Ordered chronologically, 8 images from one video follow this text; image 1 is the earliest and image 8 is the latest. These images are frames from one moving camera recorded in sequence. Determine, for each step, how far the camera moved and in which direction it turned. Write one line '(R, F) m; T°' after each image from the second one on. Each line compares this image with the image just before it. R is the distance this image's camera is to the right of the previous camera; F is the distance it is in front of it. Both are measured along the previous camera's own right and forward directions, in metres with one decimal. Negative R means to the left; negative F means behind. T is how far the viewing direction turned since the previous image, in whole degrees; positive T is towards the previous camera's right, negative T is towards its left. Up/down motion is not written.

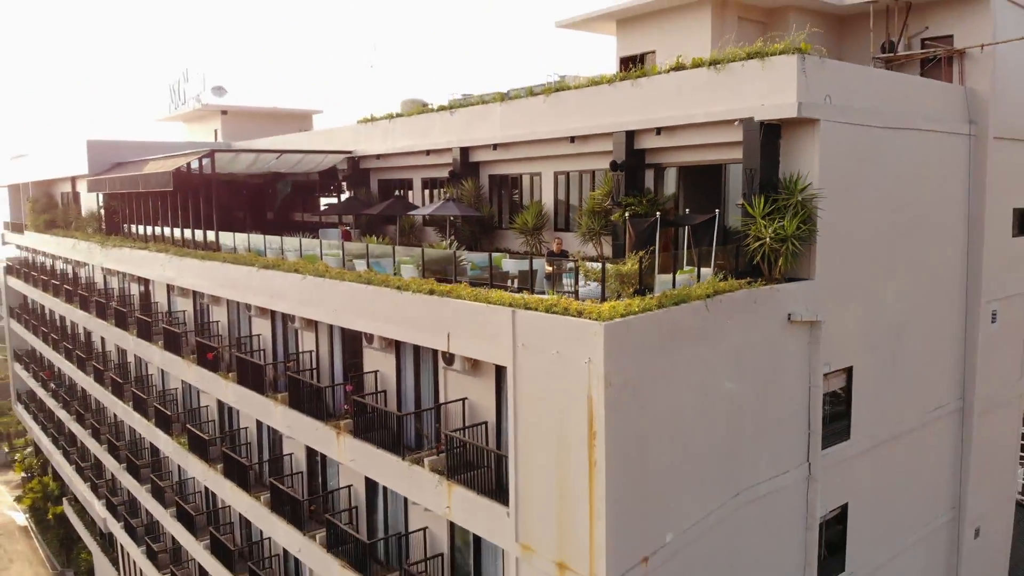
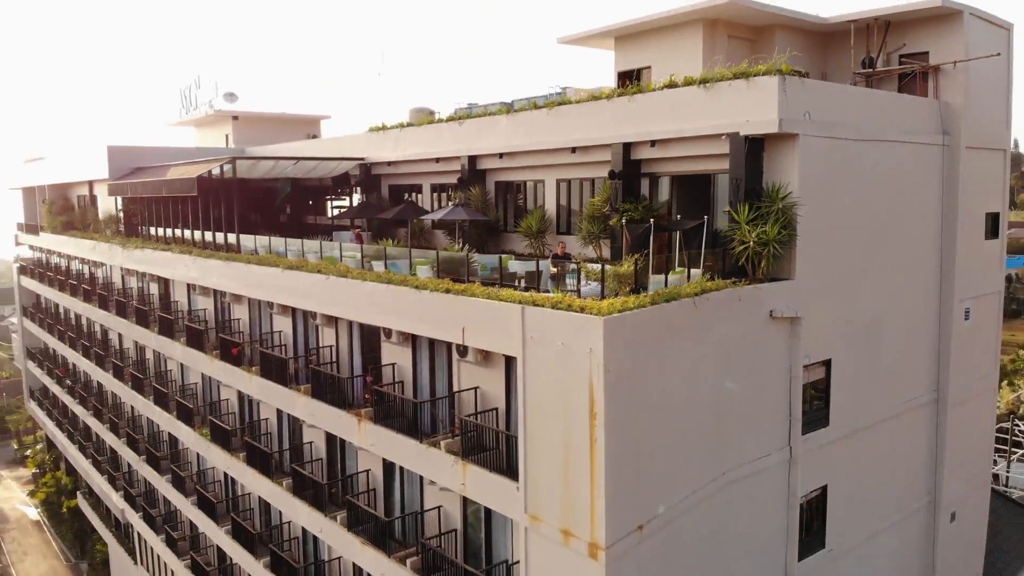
(-0.1, -1.0) m; 0°
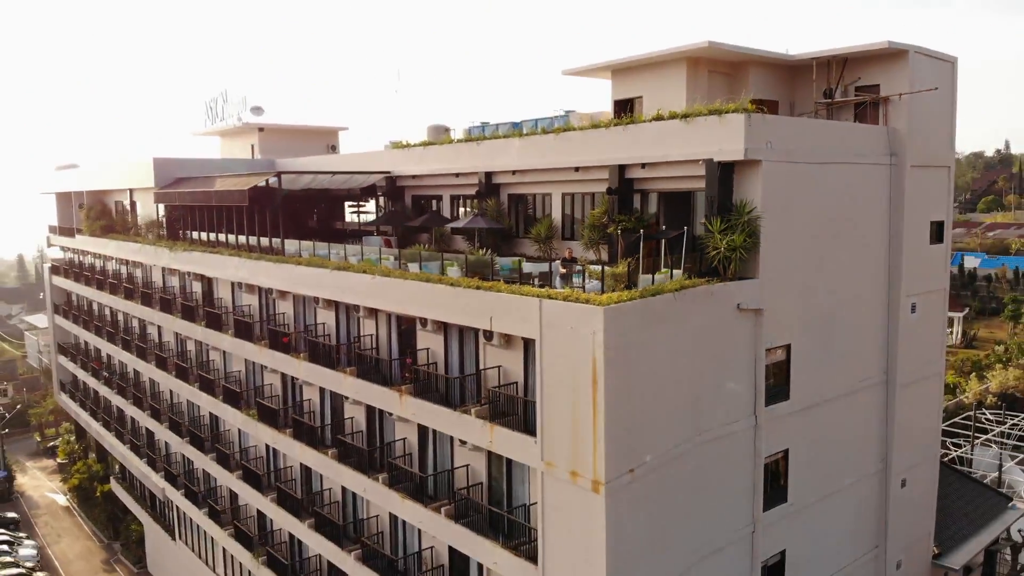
(-0.4, -2.5) m; 0°
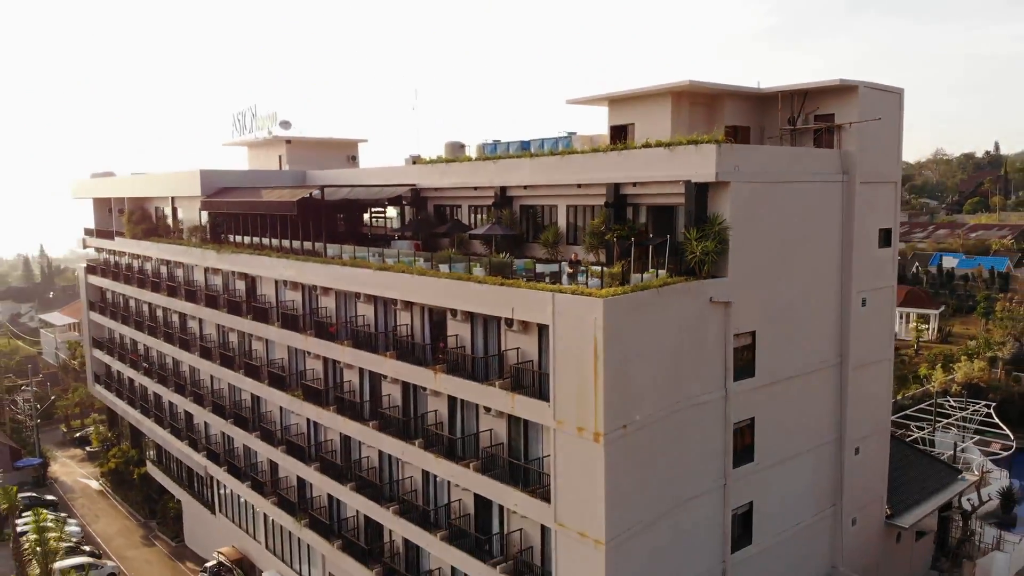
(-0.5, -3.2) m; 0°
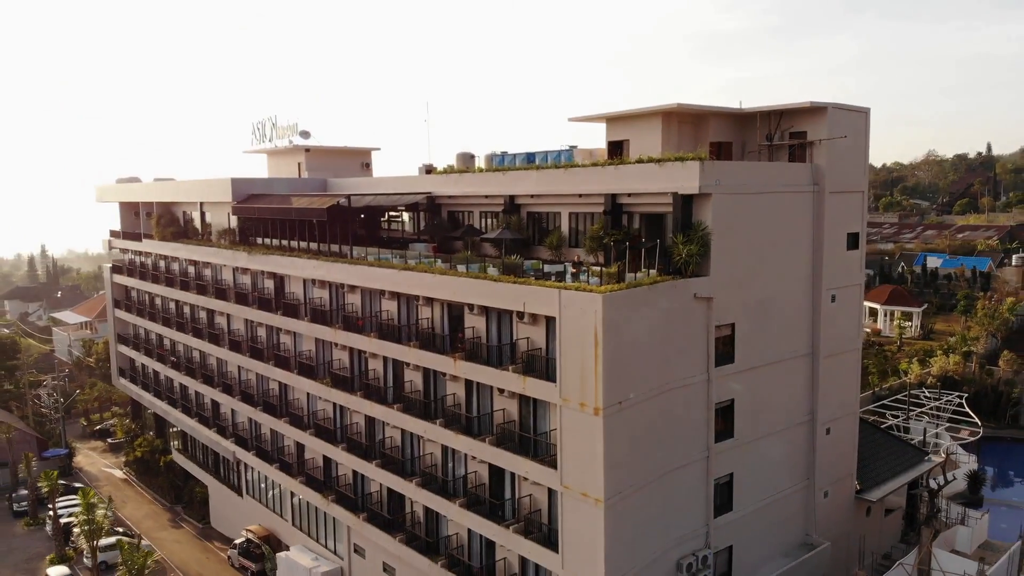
(-0.4, -2.6) m; 0°
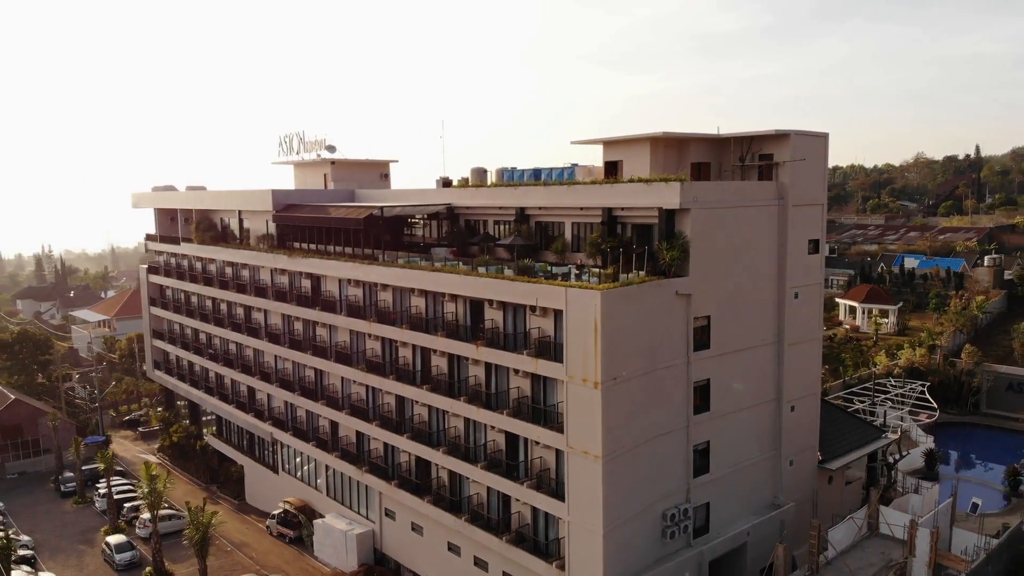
(-0.6, -4.1) m; 0°
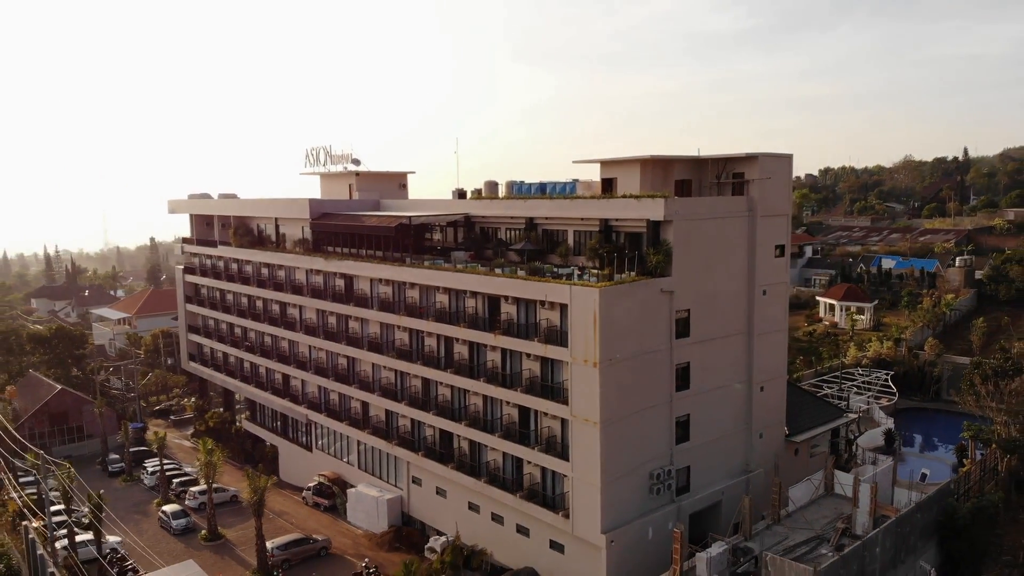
(-0.7, -4.8) m; 0°
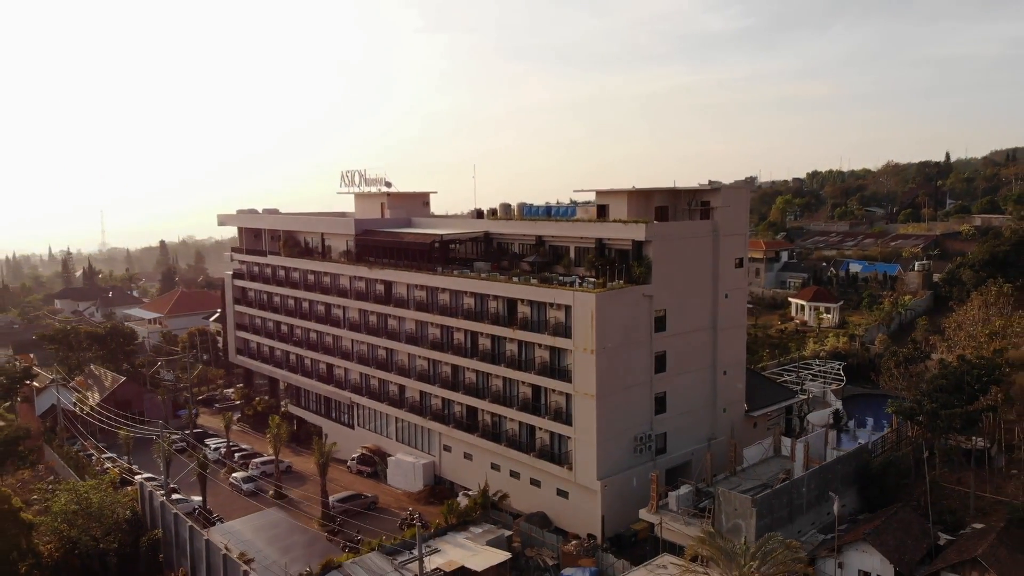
(-1.1, -8.2) m; +1°
